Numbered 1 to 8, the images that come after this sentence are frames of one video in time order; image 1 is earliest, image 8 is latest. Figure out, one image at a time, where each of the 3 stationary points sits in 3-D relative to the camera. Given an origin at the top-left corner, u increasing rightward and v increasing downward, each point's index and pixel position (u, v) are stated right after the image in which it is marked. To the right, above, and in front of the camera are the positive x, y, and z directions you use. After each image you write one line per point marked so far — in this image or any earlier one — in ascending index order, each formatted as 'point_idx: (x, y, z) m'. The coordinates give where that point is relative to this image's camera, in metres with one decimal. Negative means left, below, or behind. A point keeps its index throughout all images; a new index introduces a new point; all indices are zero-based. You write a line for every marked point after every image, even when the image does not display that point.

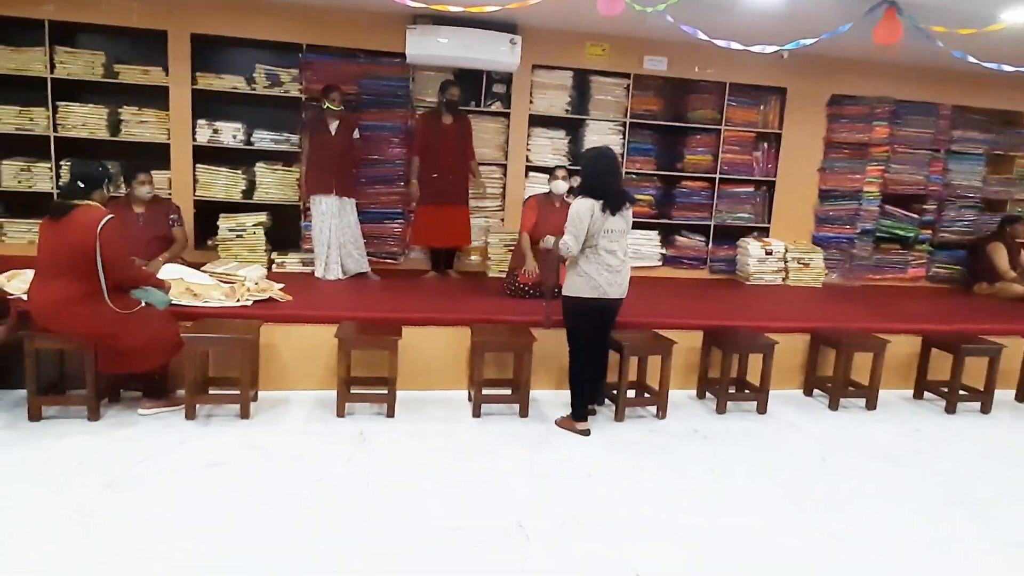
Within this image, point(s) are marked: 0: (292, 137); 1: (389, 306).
0: (-1.8, +1.2, +5.6) m
1: (-0.8, -0.1, +4.5) m
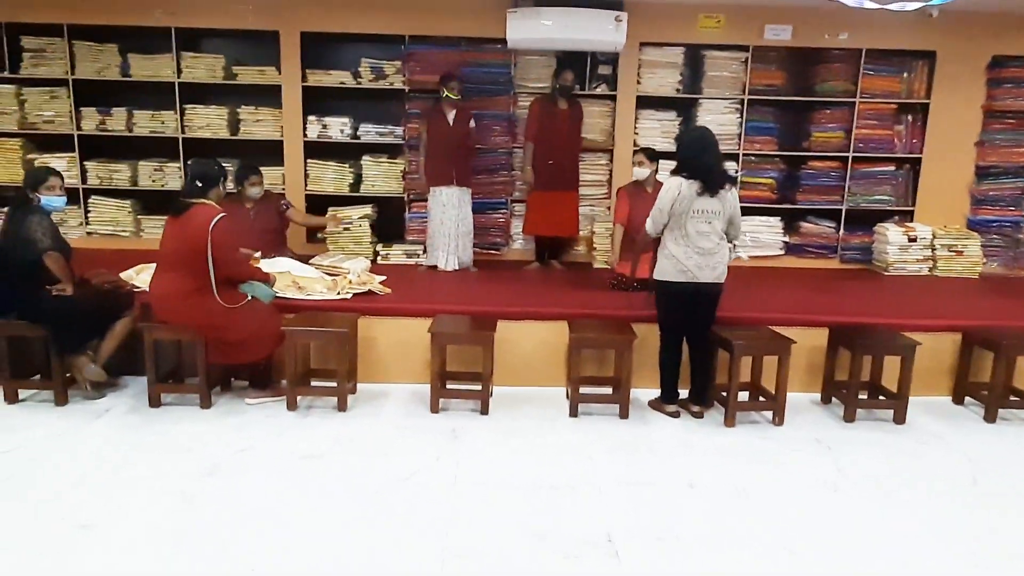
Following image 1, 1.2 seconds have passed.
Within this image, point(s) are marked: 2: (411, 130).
0: (-0.9, +1.3, +5.6) m
1: (-0.2, -0.1, +4.4) m
2: (-0.8, +1.3, +5.5) m
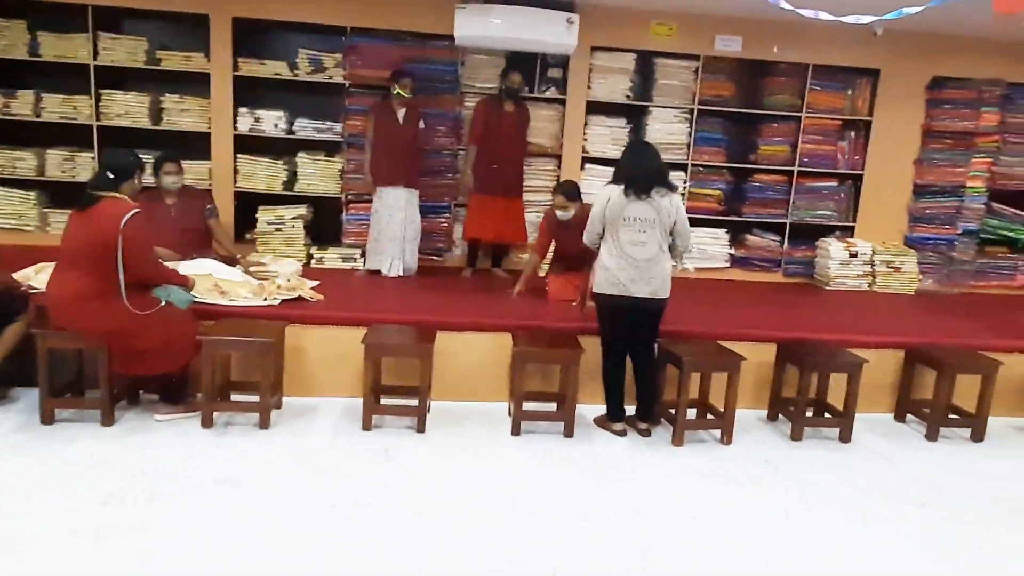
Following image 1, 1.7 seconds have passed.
0: (-1.4, +1.3, +5.3) m
1: (-0.5, -0.1, +4.1) m
2: (-1.2, +1.2, +5.2) m
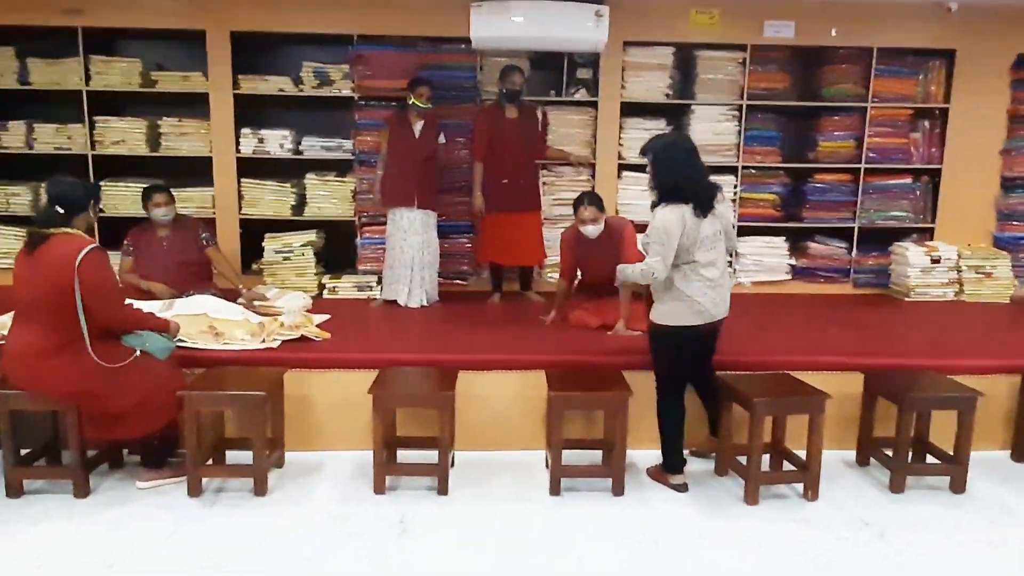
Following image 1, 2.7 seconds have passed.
0: (-1.2, +1.0, +4.8) m
1: (-0.4, -0.3, +3.6) m
2: (-1.0, +1.0, +4.7) m
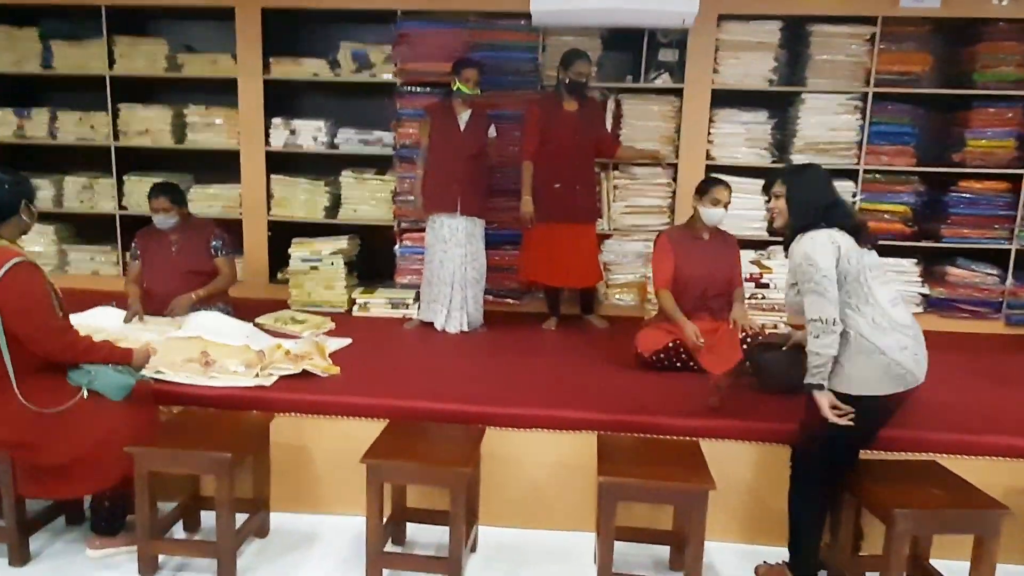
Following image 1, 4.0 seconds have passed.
0: (-0.8, +0.9, +4.2) m
1: (-0.1, -0.4, +2.9) m
2: (-0.6, +0.9, +4.1) m
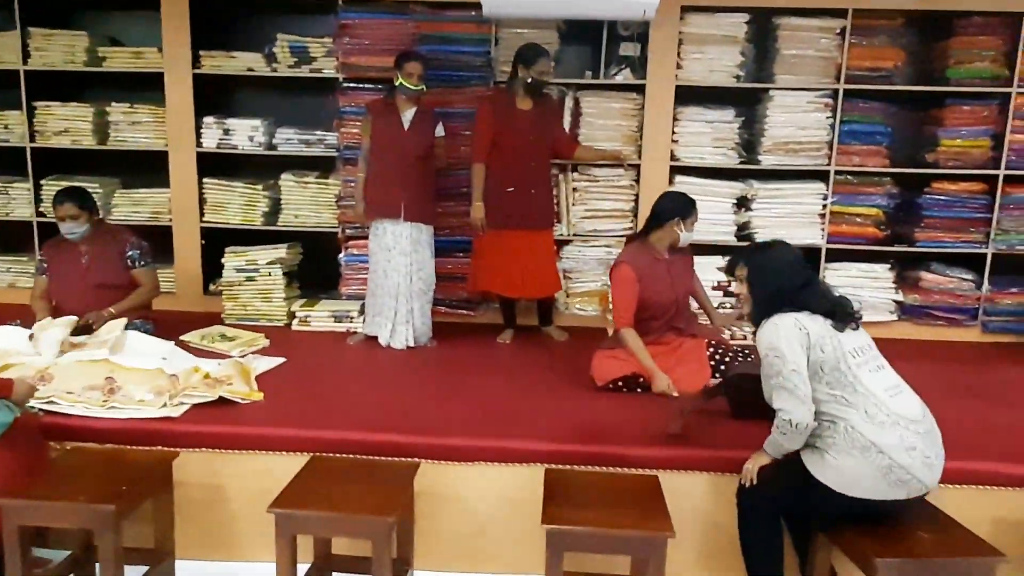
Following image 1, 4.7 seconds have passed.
0: (-1.1, +0.9, +3.9) m
1: (-0.4, -0.5, +2.6) m
2: (-0.9, +0.9, +3.8) m
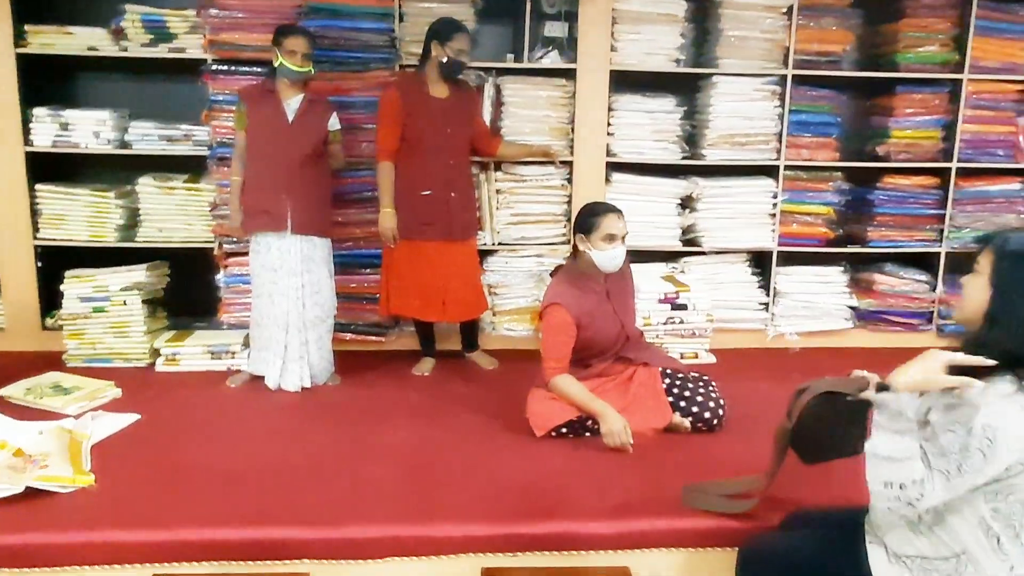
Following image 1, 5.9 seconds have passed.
0: (-1.5, +0.7, +3.2) m
1: (-0.6, -0.6, +2.0) m
2: (-1.3, +0.7, +3.1) m
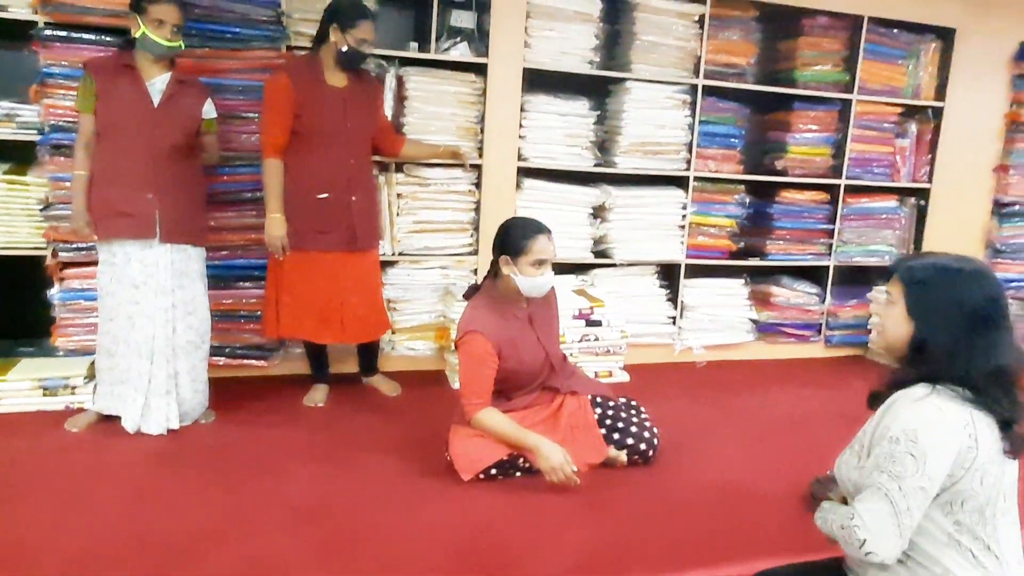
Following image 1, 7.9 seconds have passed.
0: (-1.9, +0.7, +2.6) m
1: (-0.7, -0.7, +1.6) m
2: (-1.7, +0.7, +2.5) m
